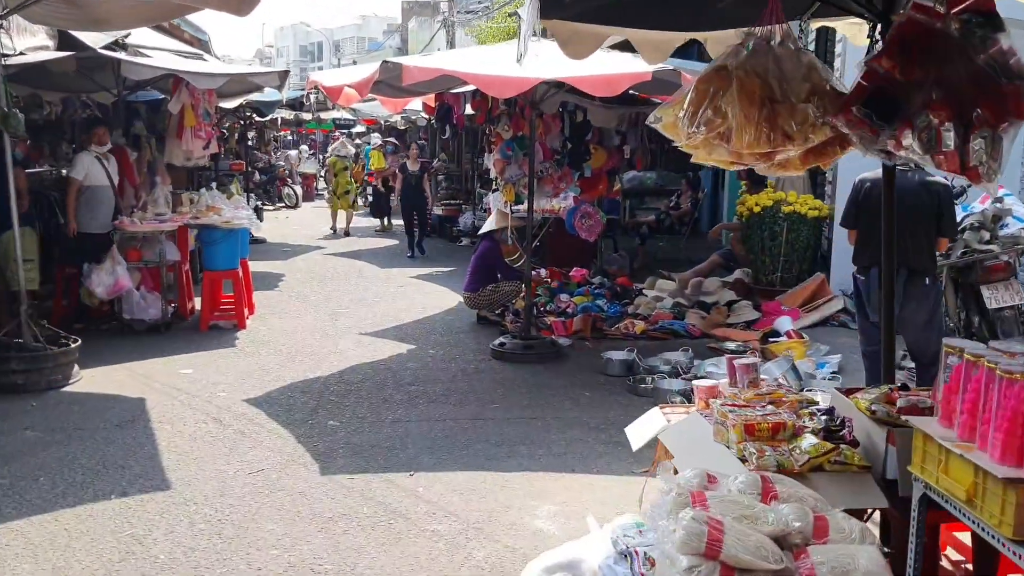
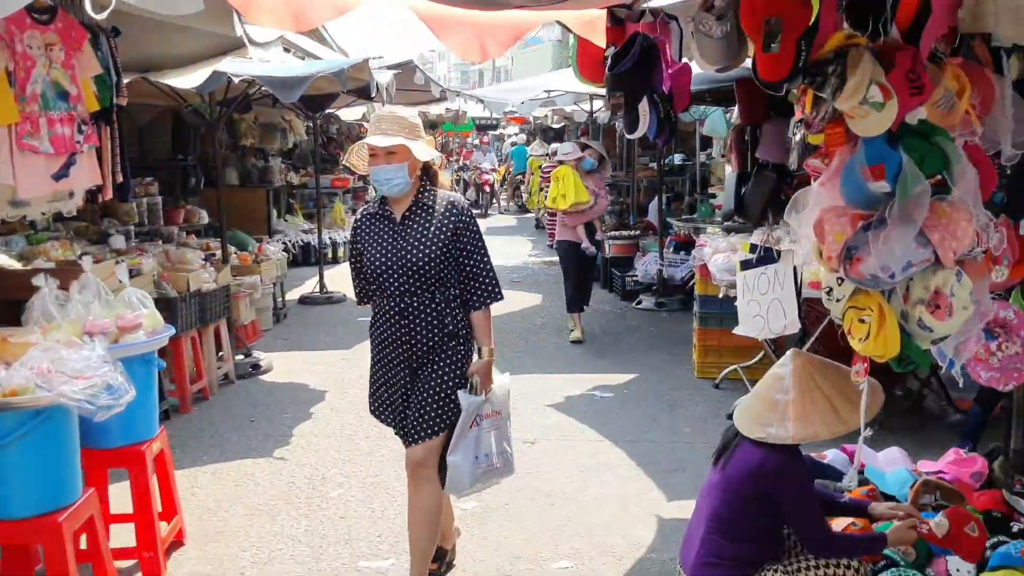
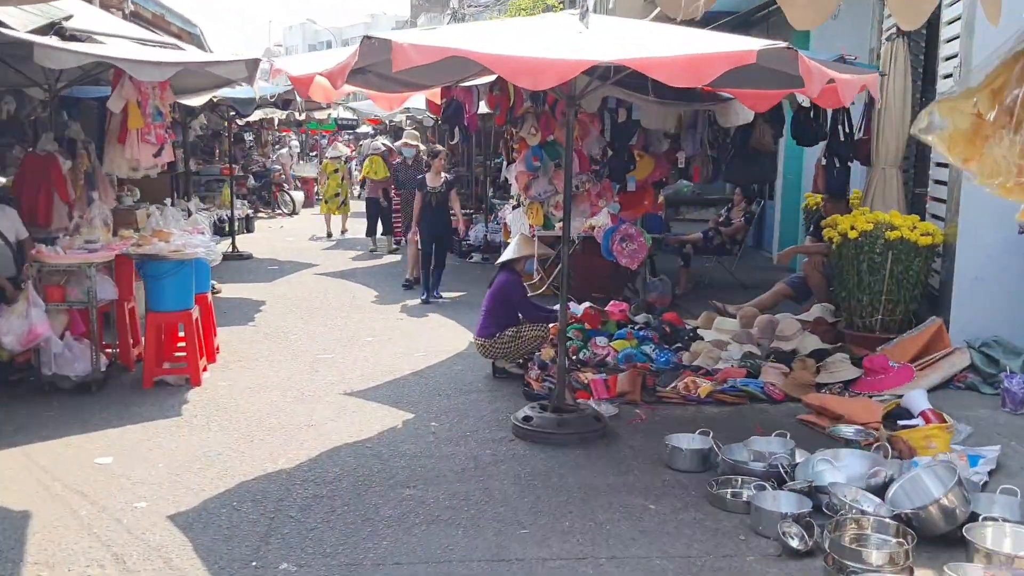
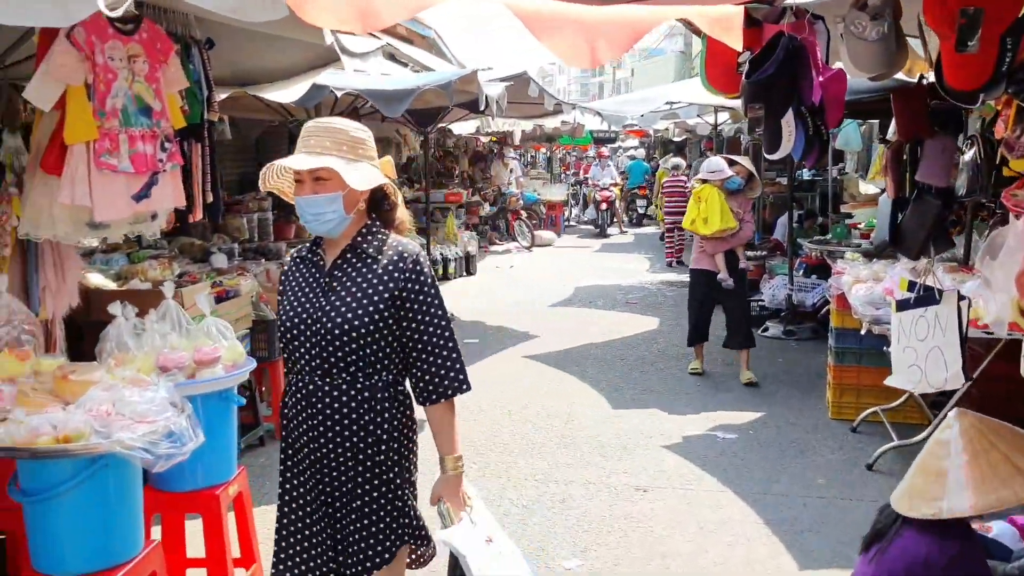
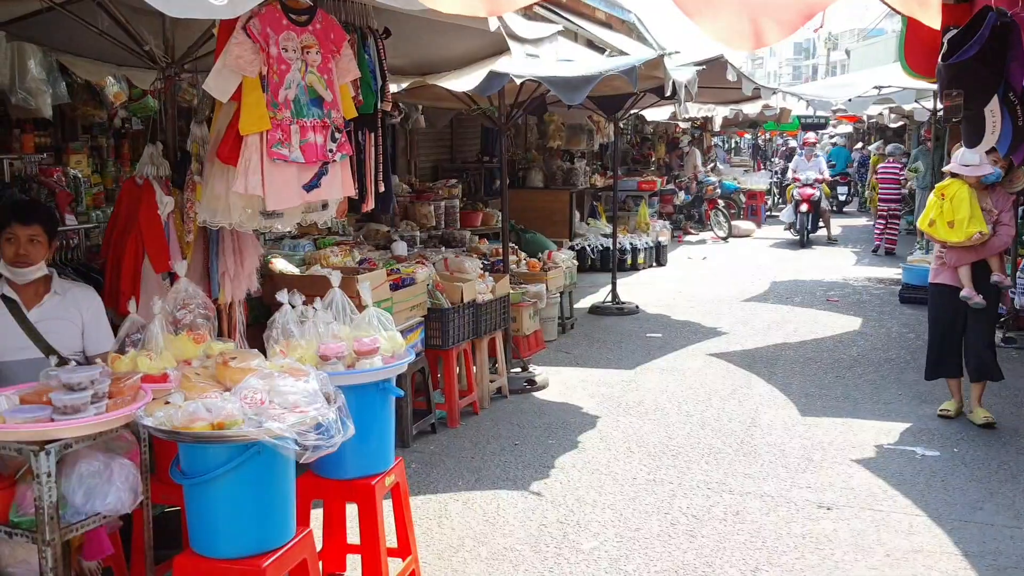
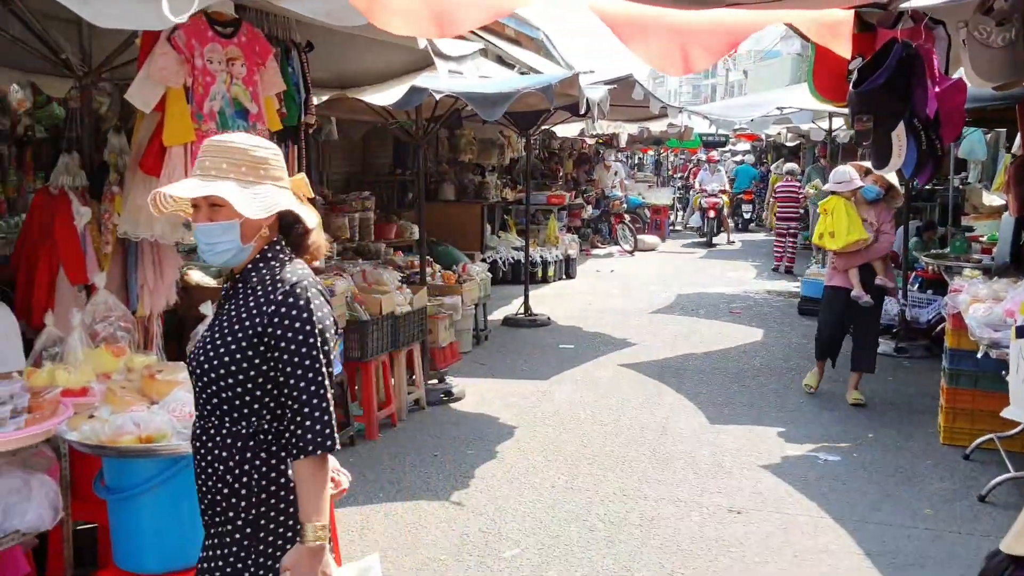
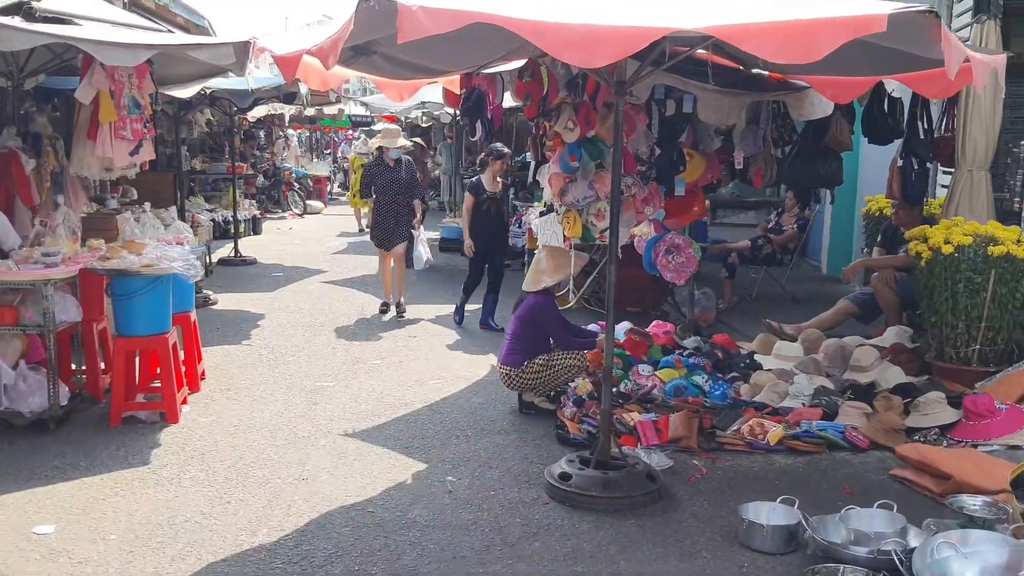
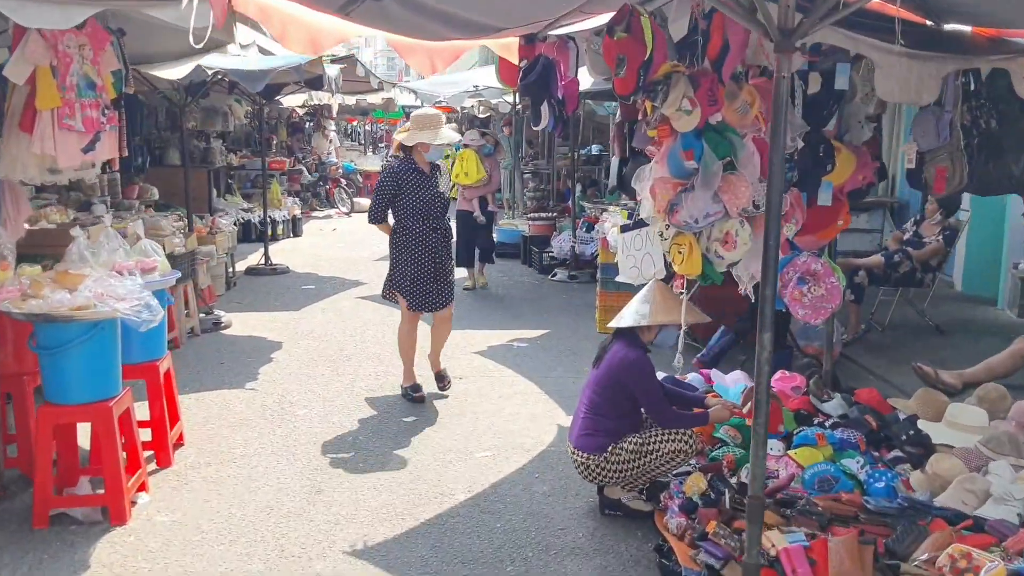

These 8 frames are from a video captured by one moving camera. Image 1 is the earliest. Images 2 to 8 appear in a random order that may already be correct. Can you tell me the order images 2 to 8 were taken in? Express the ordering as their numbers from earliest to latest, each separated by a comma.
3, 7, 8, 2, 4, 6, 5
